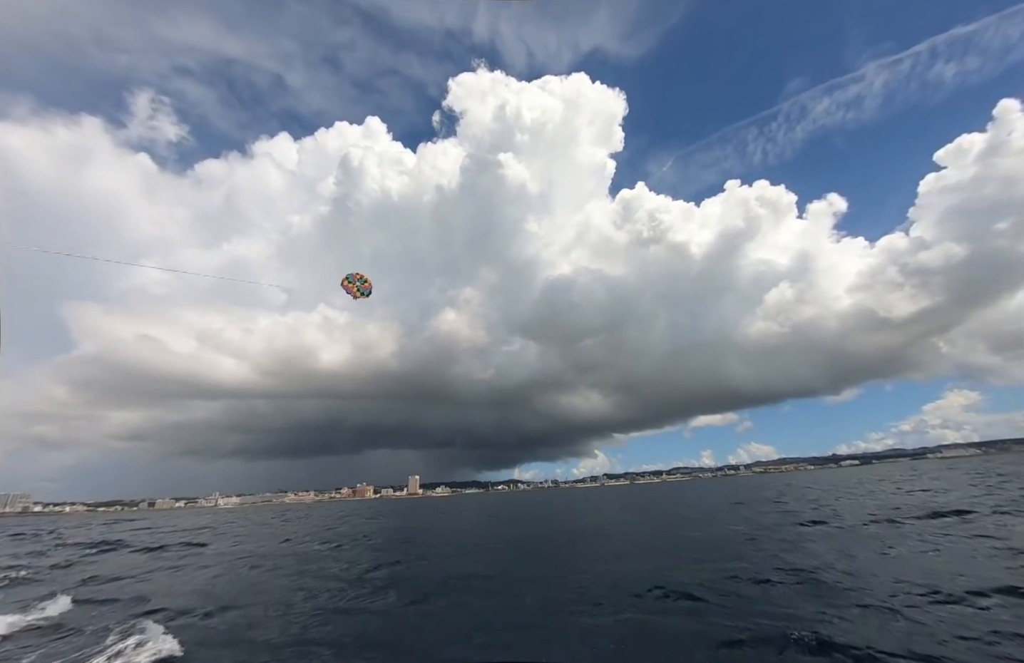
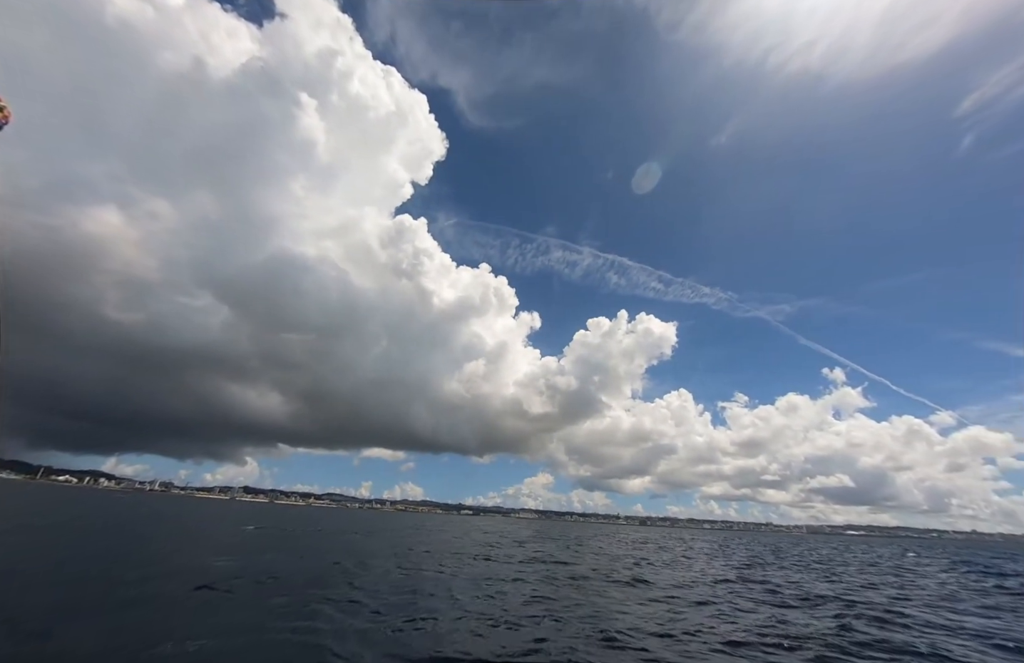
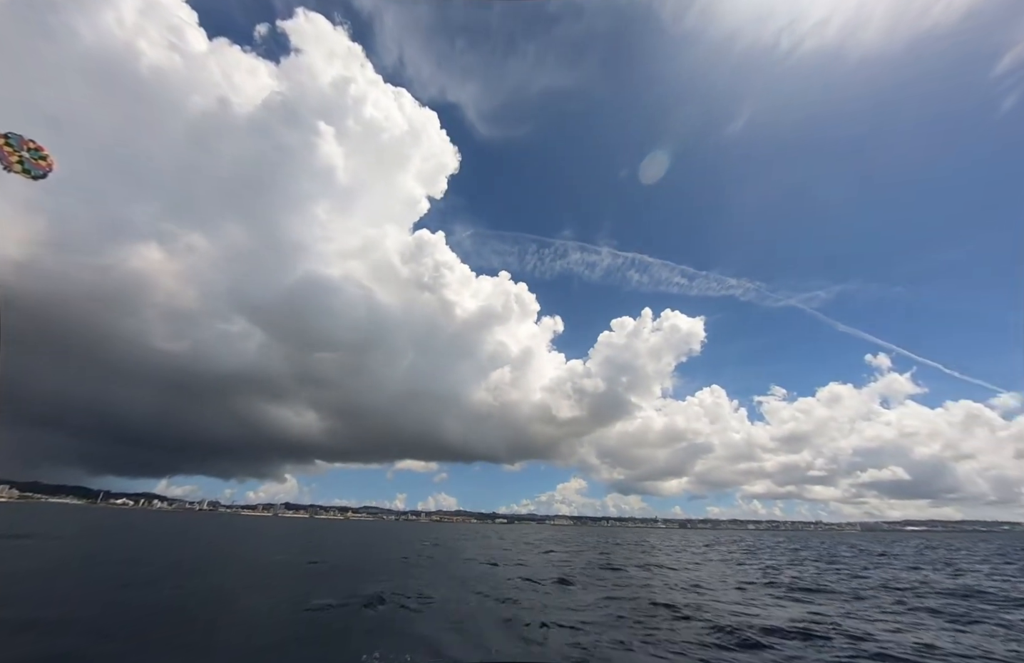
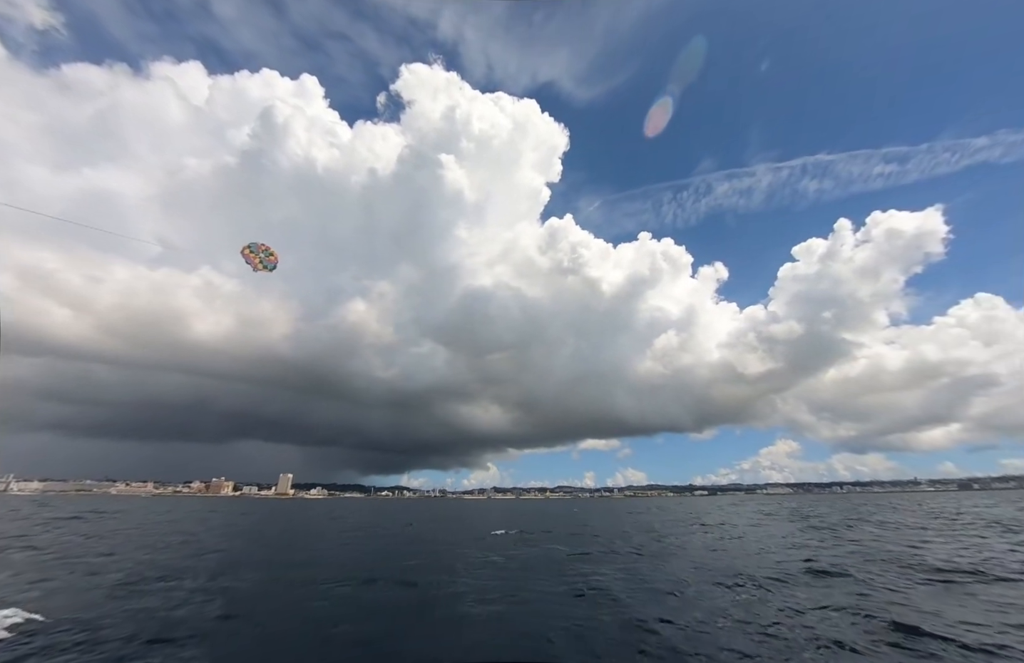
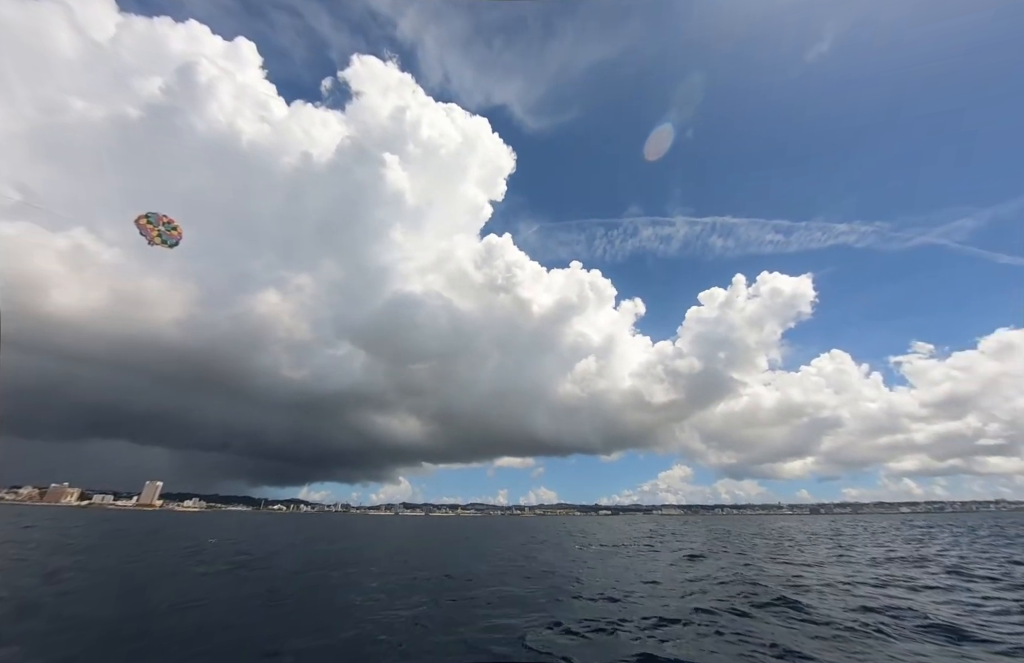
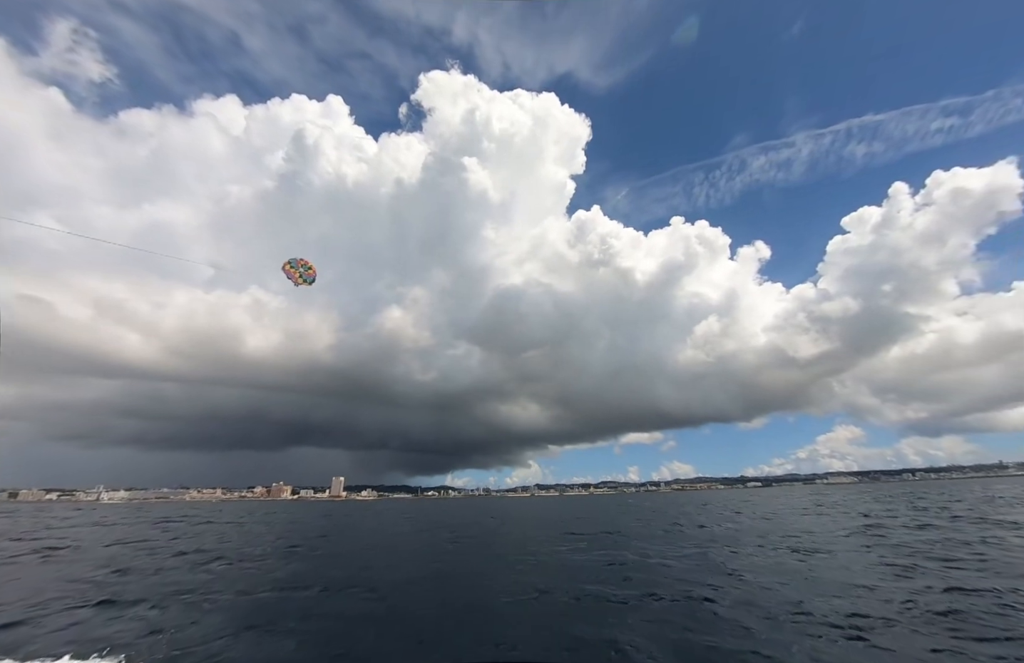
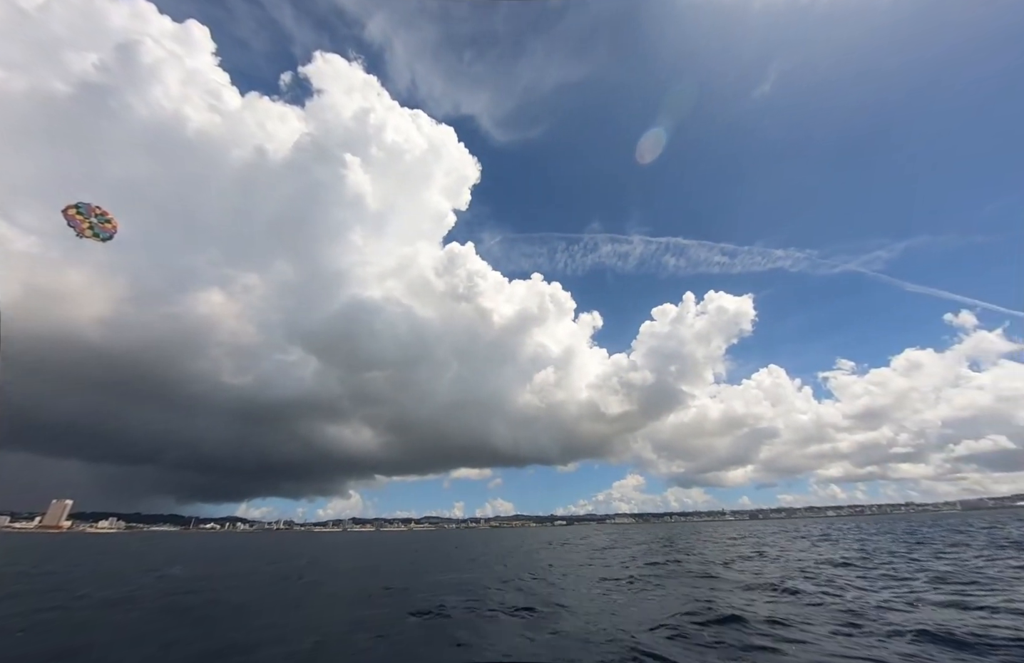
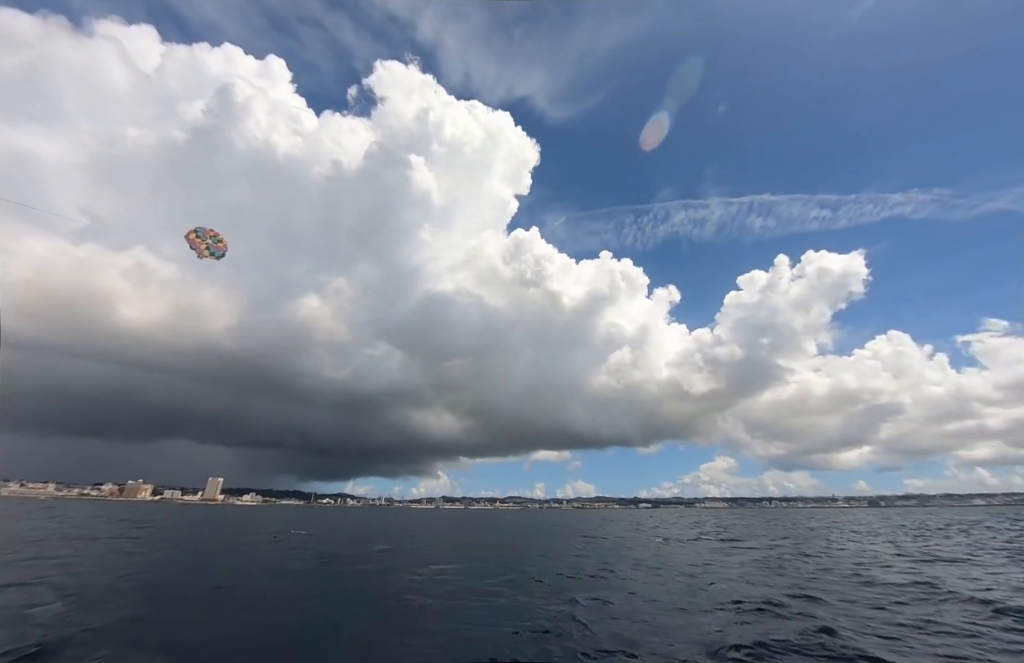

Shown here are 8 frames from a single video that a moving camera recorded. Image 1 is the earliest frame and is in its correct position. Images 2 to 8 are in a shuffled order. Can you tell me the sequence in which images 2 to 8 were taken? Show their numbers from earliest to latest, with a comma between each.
6, 4, 8, 5, 7, 3, 2
